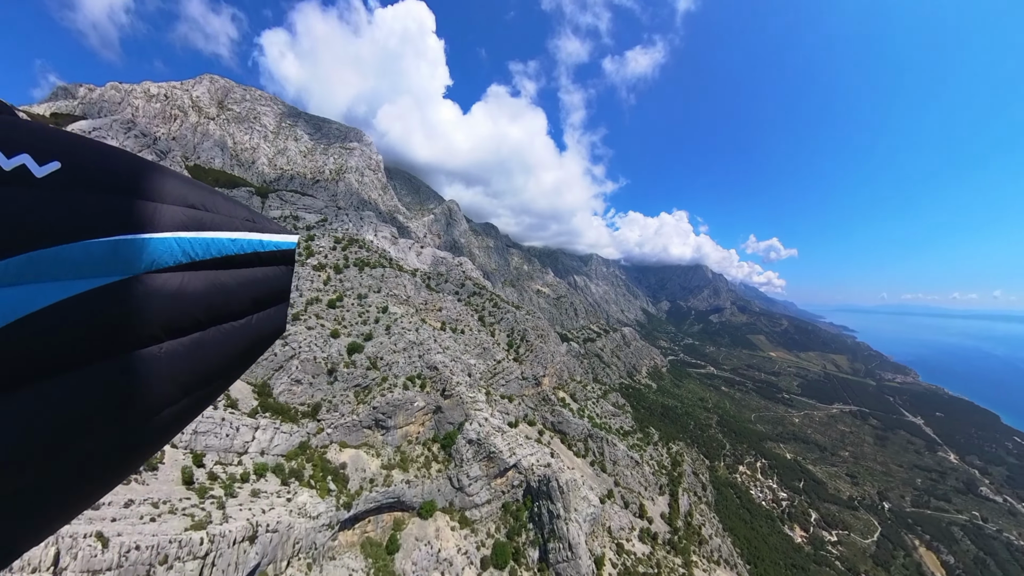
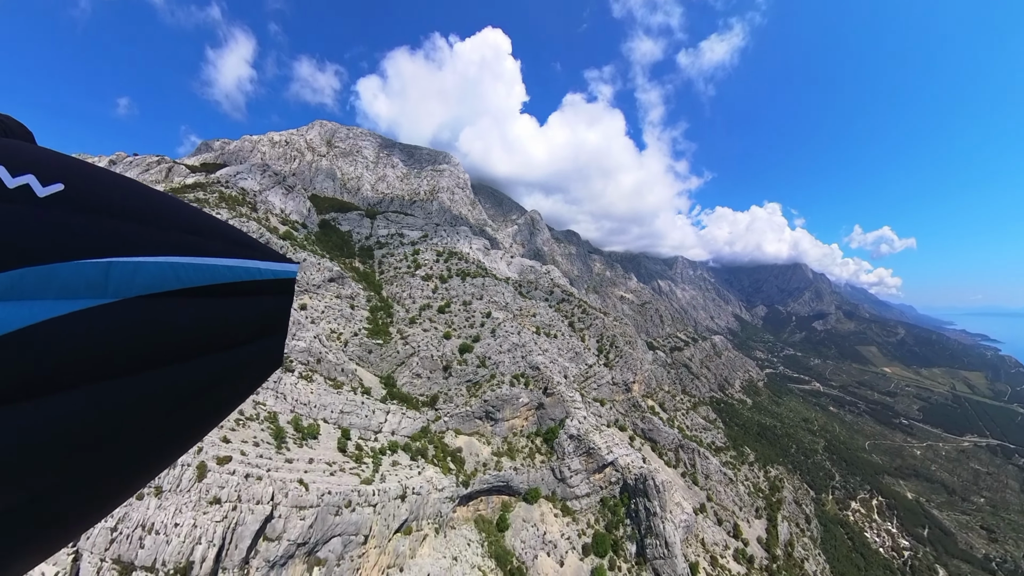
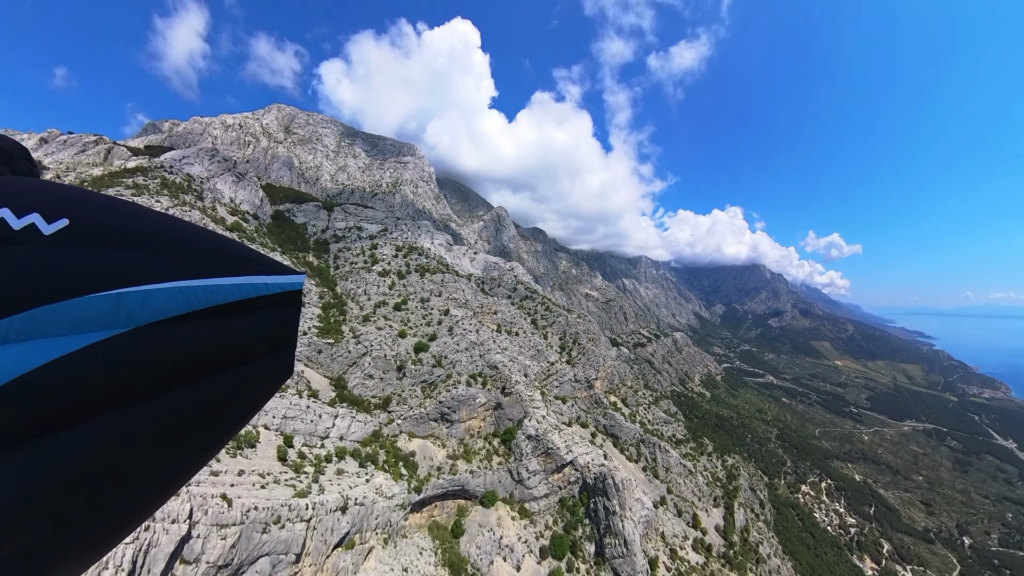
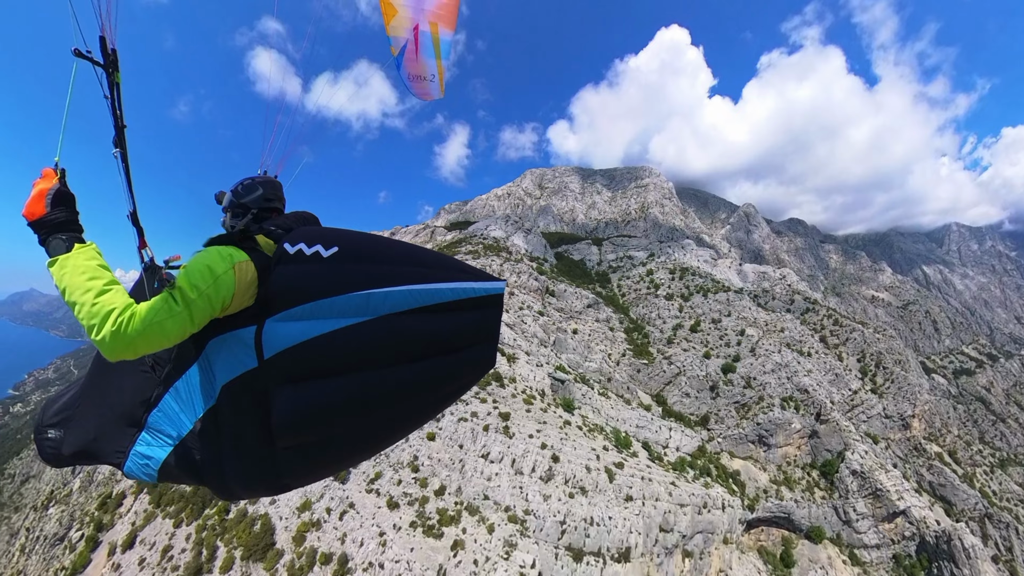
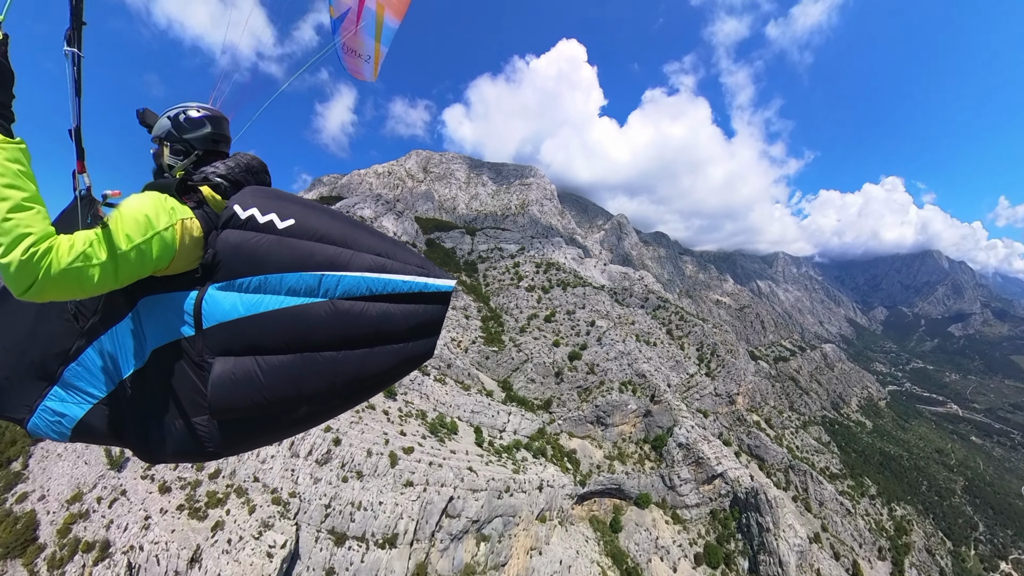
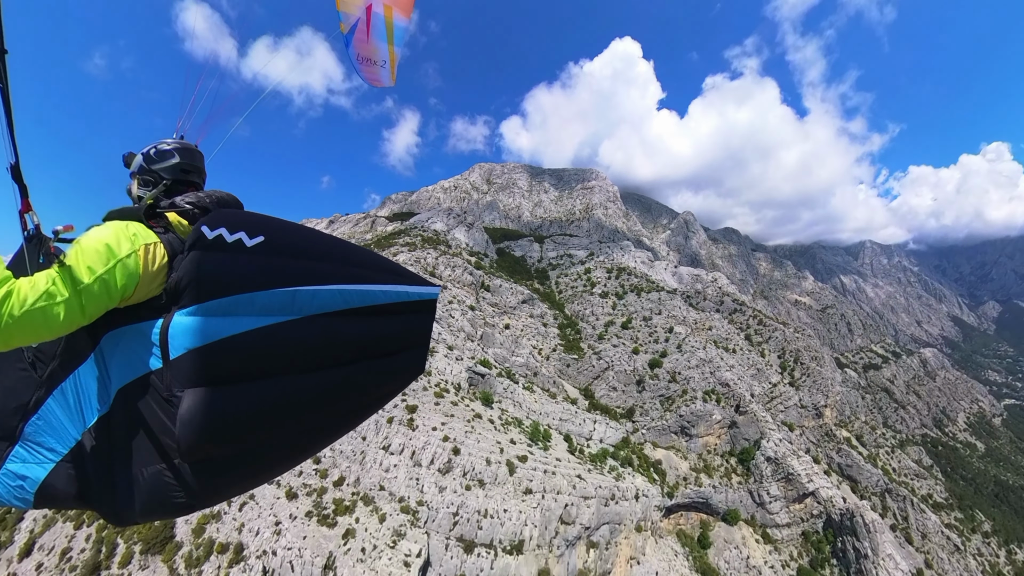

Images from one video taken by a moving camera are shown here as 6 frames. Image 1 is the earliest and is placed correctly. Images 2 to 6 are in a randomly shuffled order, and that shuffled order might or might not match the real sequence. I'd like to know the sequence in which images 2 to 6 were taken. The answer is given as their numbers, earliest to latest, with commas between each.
3, 2, 5, 6, 4
